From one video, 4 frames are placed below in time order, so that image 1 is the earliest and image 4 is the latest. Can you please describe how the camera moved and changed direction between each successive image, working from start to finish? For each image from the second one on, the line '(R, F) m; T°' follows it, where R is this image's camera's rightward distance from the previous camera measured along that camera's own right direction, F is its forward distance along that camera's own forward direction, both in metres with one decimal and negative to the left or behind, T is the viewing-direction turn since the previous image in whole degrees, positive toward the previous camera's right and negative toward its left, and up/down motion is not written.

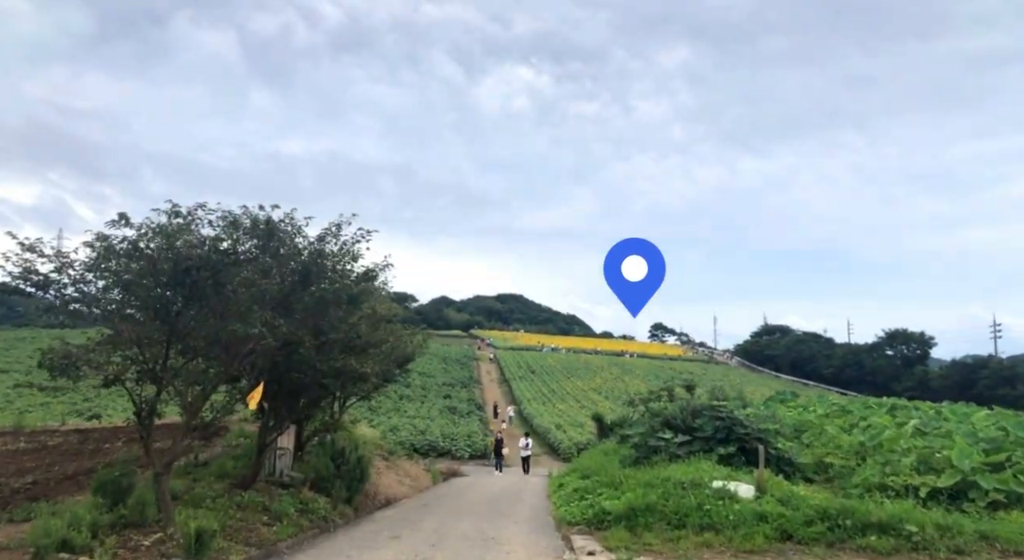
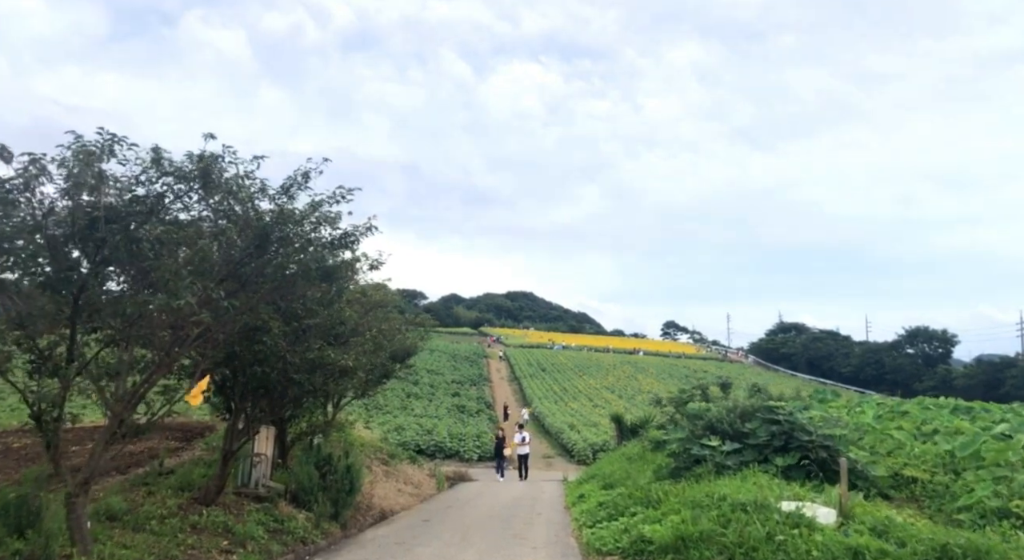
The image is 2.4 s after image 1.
(-0.1, +1.9) m; -1°
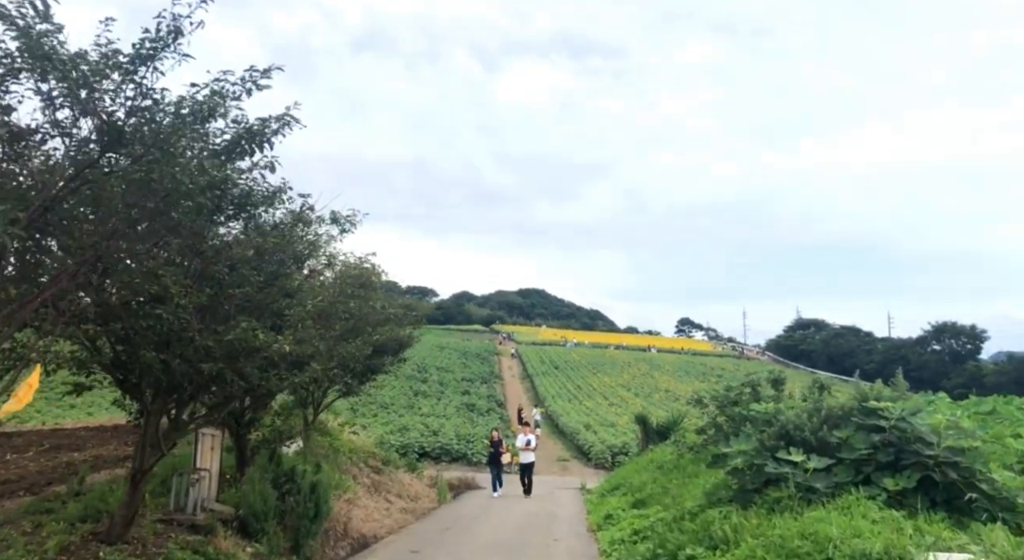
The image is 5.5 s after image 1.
(0.0, +2.6) m; -1°
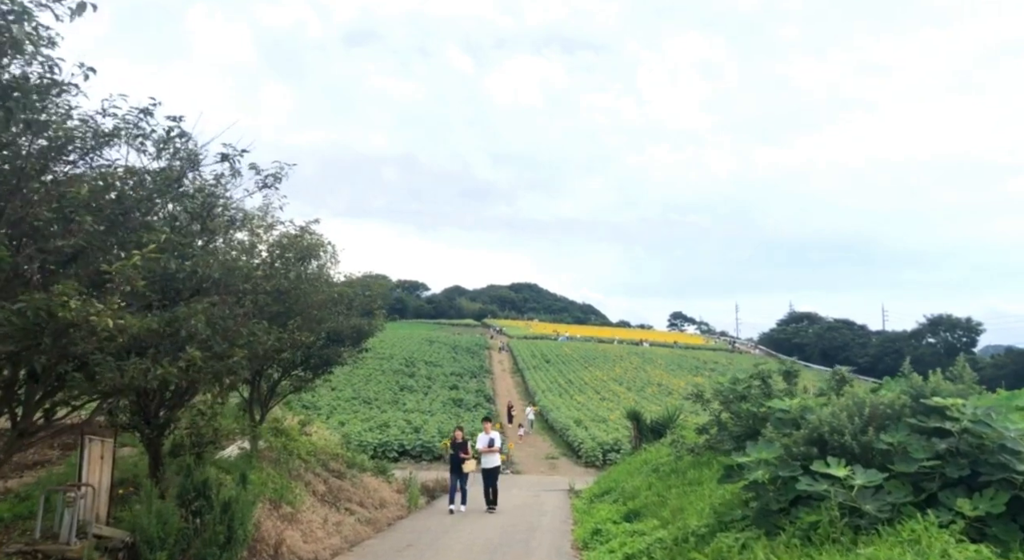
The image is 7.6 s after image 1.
(+0.3, +1.8) m; +1°
